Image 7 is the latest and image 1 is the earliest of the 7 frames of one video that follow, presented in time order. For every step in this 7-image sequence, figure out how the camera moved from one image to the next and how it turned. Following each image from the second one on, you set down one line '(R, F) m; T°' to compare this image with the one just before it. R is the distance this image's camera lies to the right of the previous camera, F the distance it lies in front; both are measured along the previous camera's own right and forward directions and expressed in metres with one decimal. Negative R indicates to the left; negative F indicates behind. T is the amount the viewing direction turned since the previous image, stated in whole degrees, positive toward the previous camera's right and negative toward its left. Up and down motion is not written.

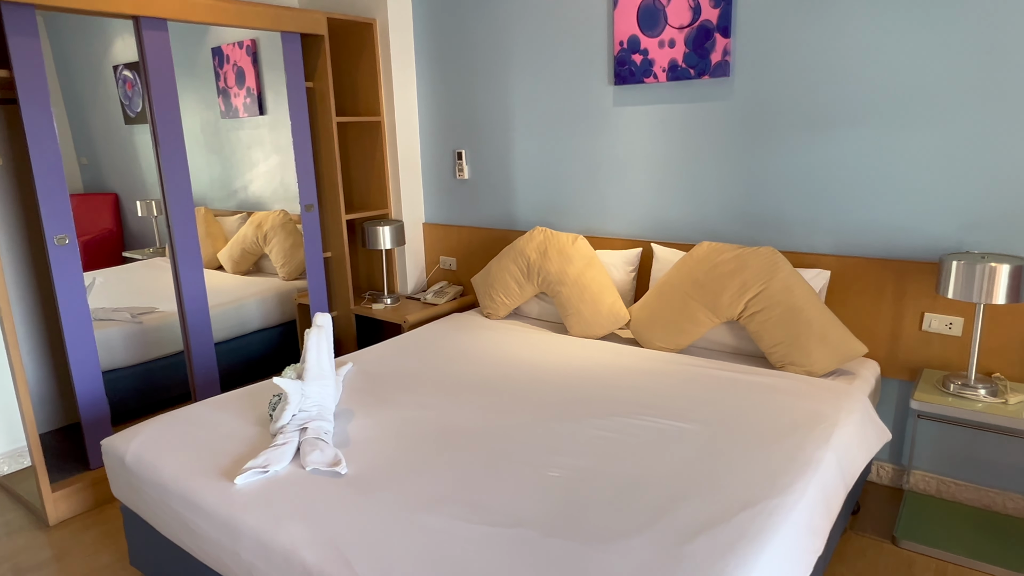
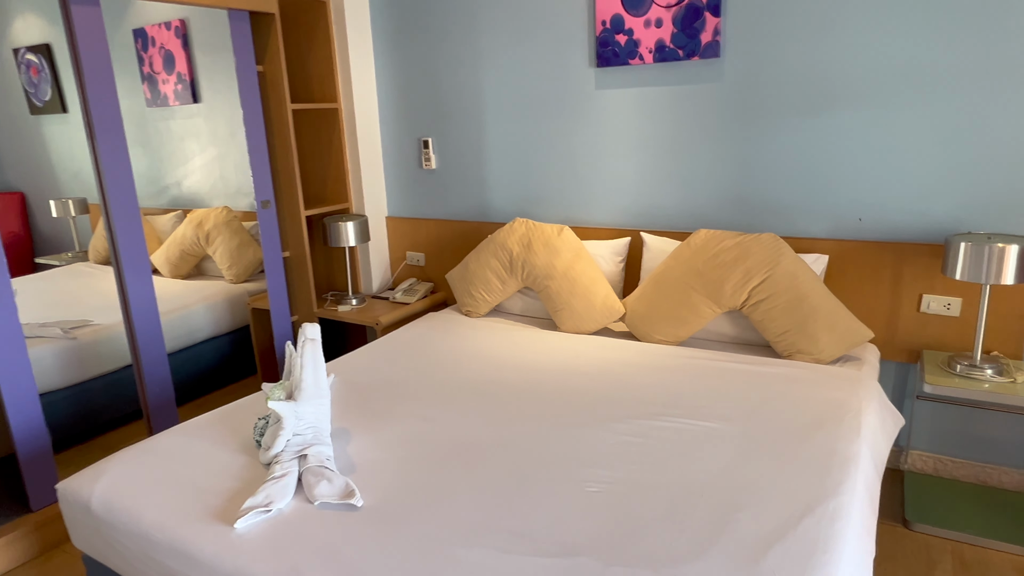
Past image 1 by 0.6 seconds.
(-0.2, +0.2) m; +6°
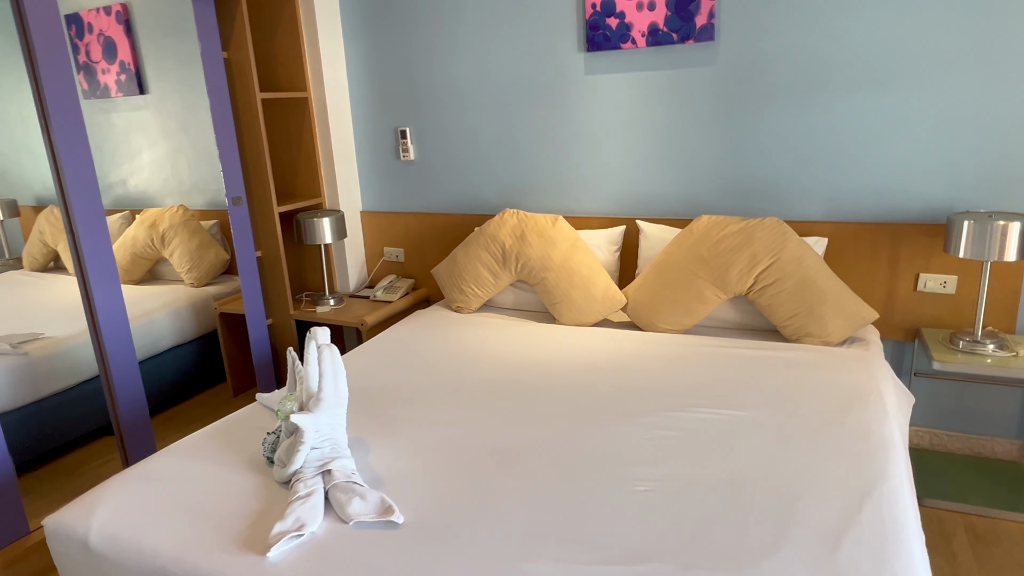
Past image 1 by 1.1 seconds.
(-0.2, +0.1) m; +5°
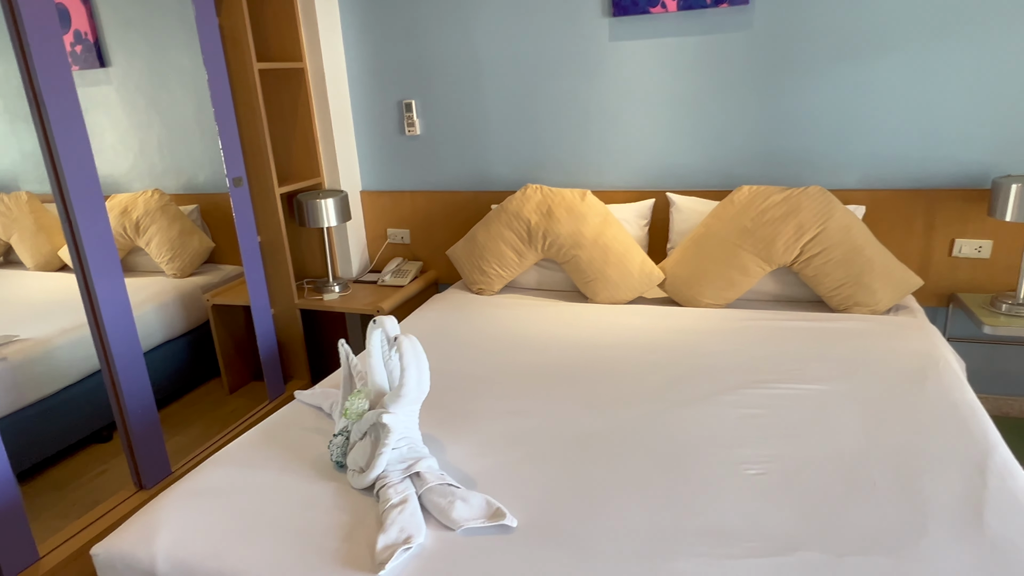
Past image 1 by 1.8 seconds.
(-0.3, +0.1) m; +5°
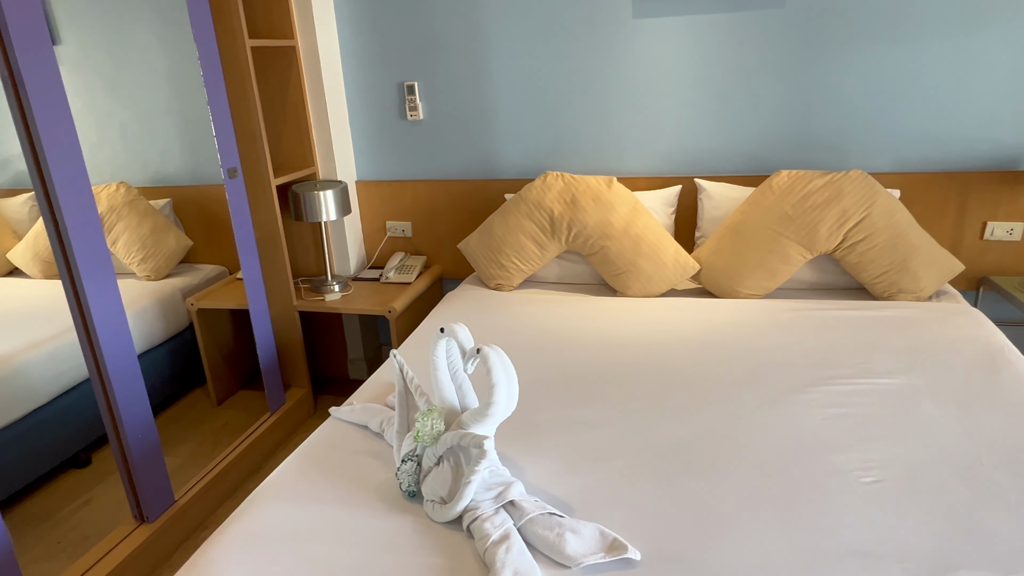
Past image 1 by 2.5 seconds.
(-0.3, +0.2) m; +5°
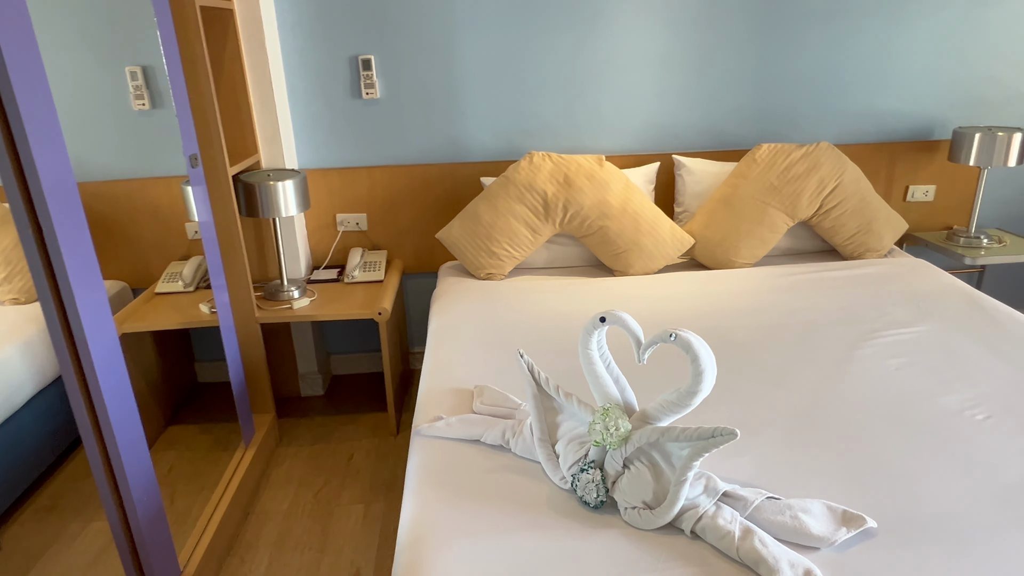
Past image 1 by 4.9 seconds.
(-0.7, +0.2) m; +17°
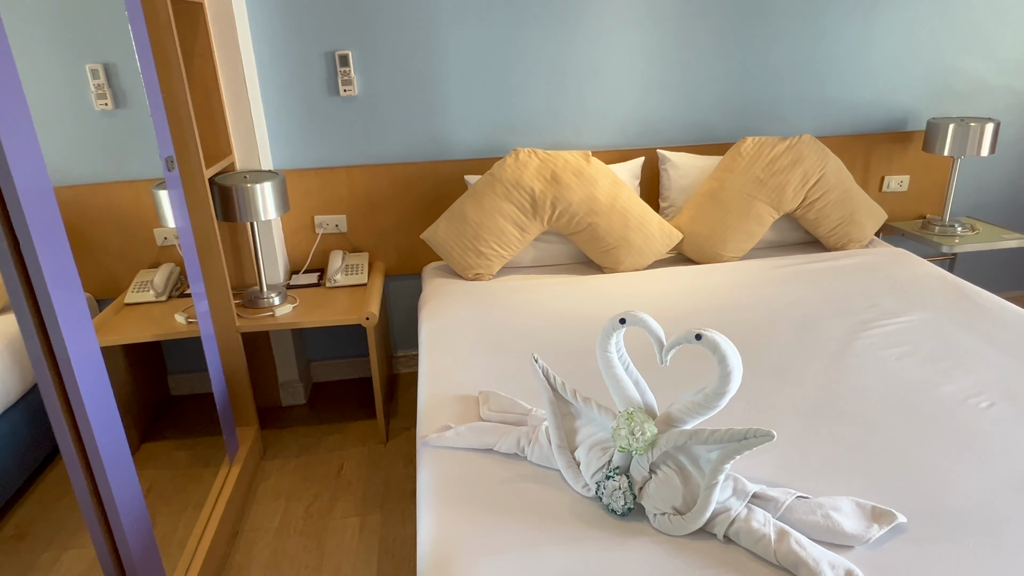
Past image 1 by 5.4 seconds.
(-0.1, +0.1) m; +4°
